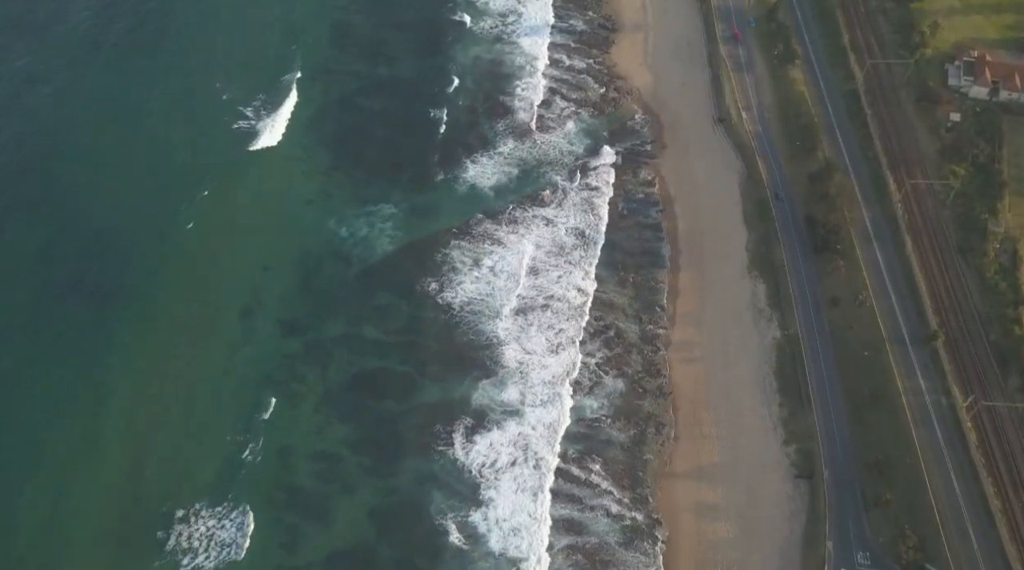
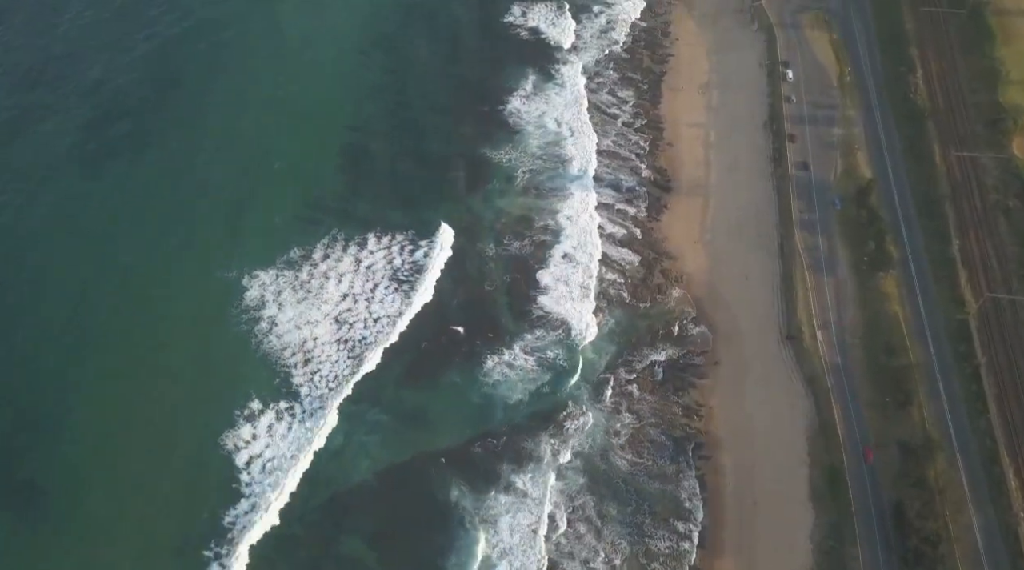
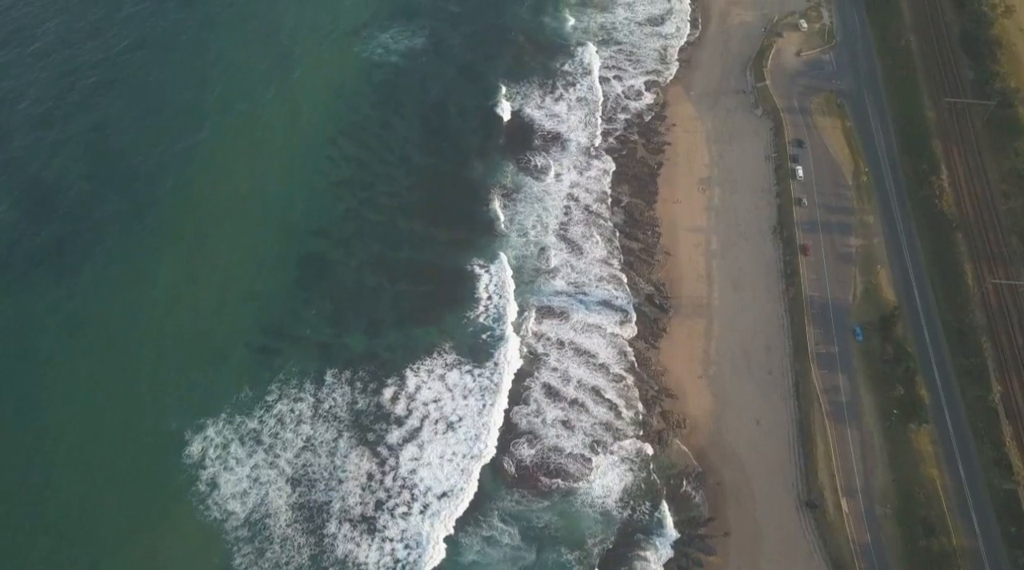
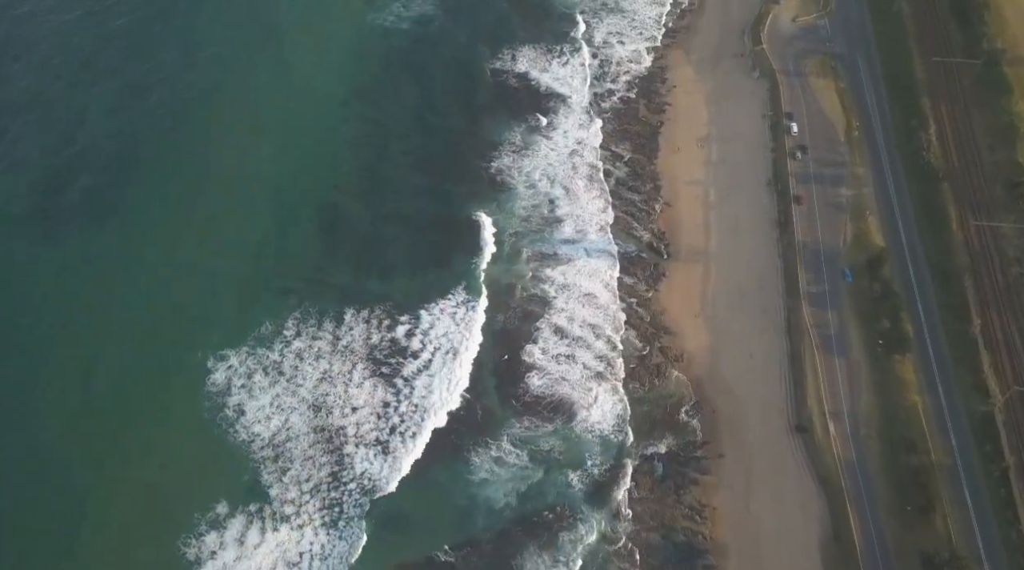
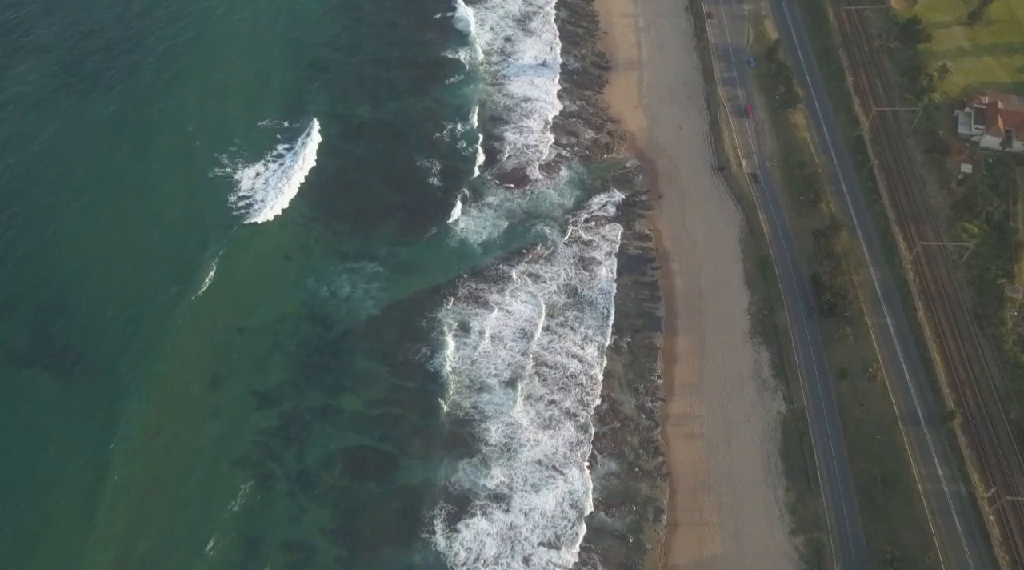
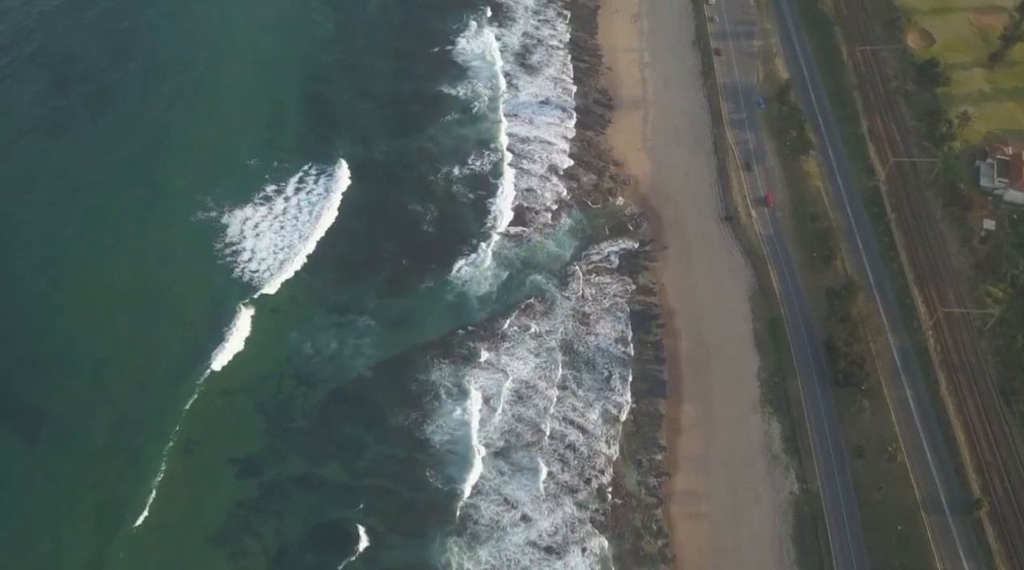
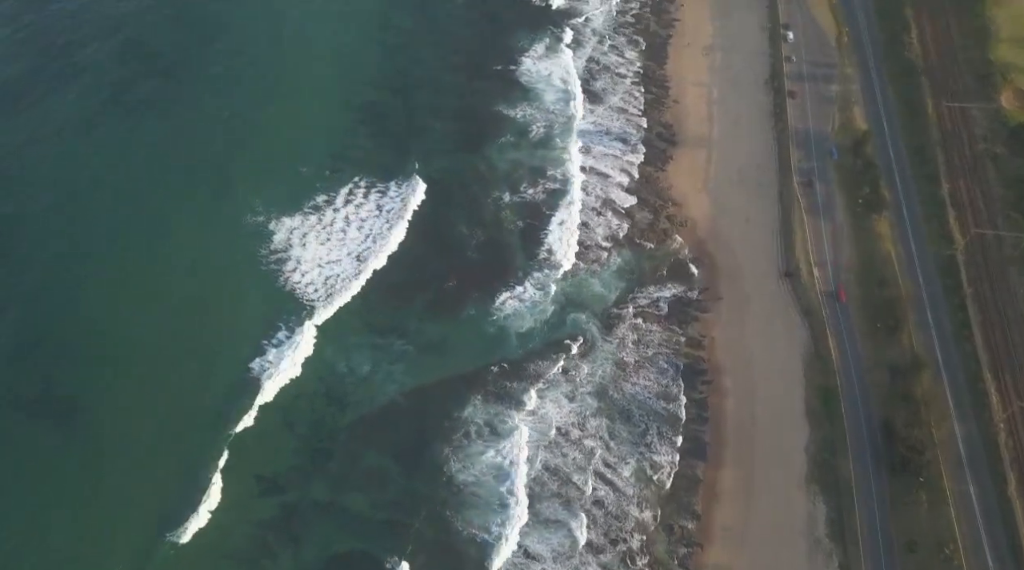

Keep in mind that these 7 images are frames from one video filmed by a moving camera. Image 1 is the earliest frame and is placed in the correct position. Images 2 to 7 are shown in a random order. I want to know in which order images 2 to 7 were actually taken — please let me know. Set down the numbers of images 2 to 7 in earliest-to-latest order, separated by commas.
5, 6, 7, 2, 4, 3
